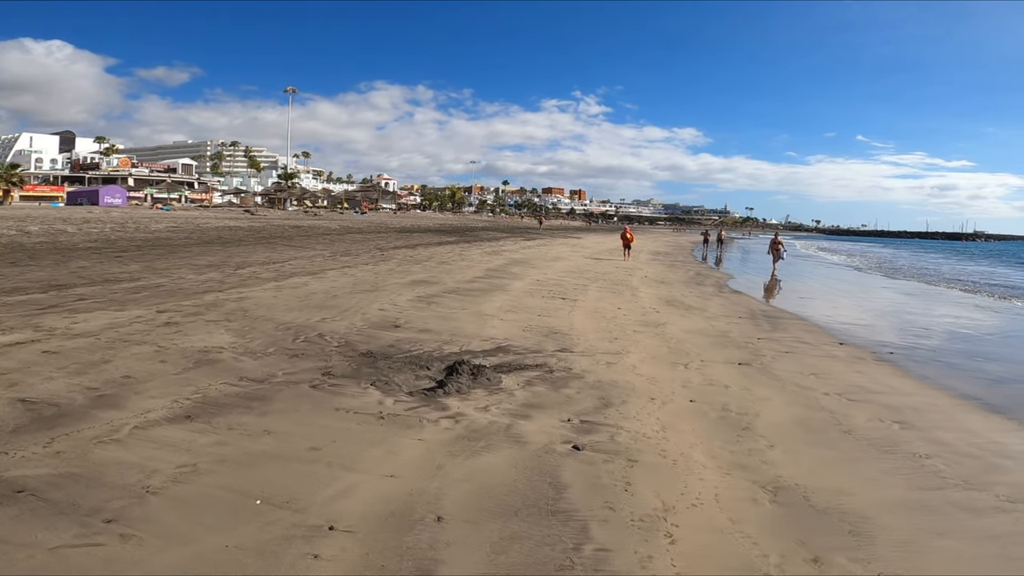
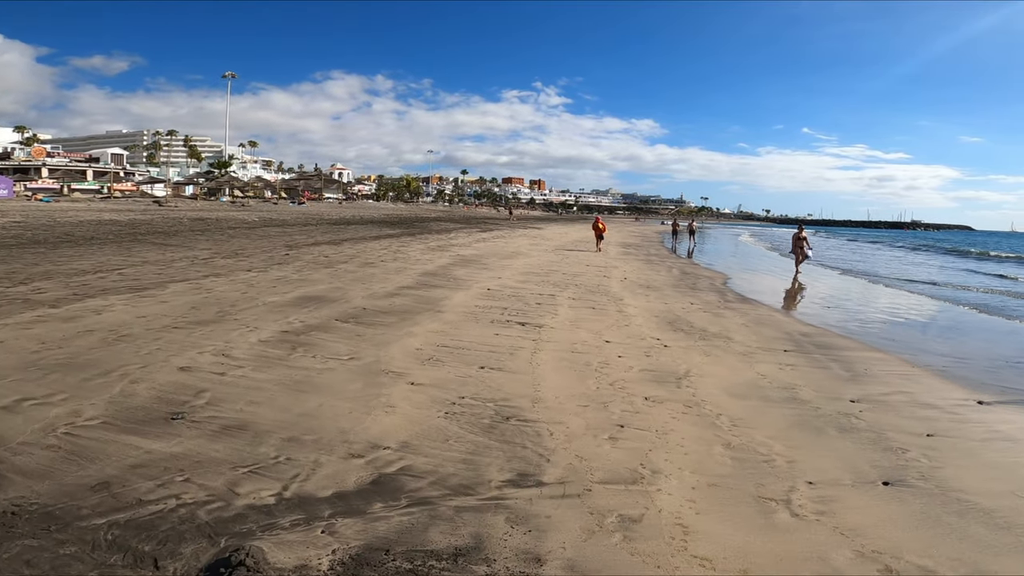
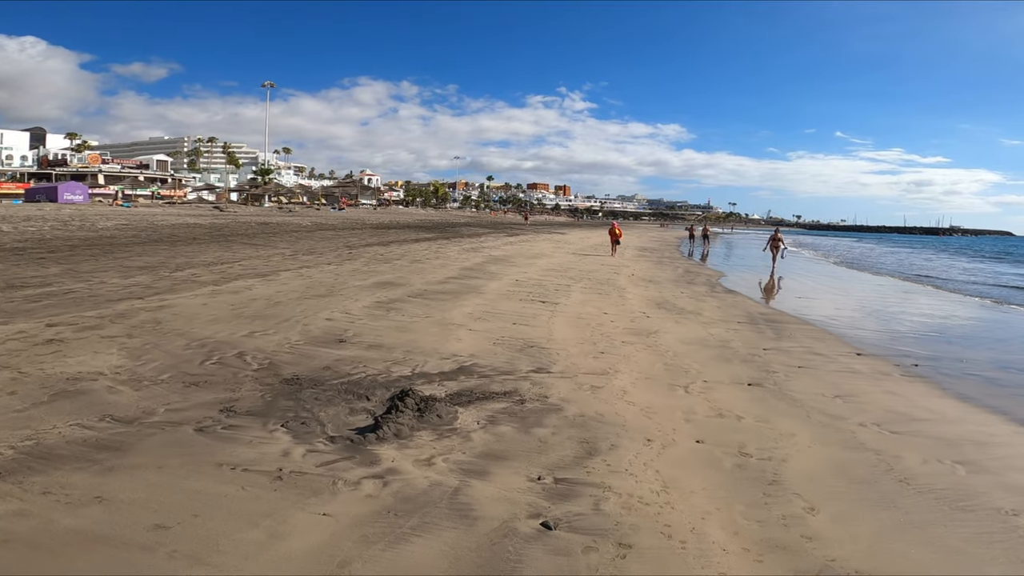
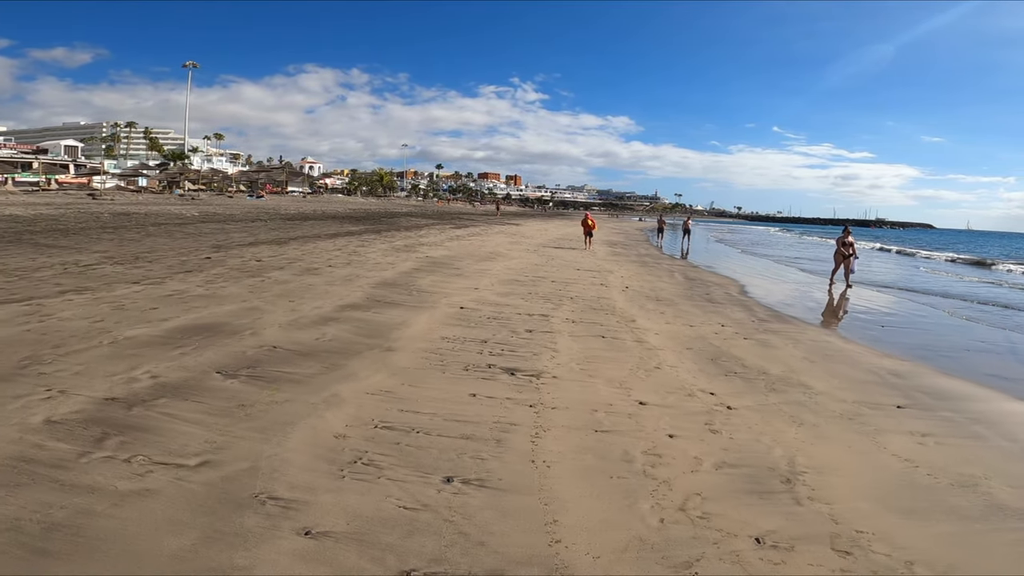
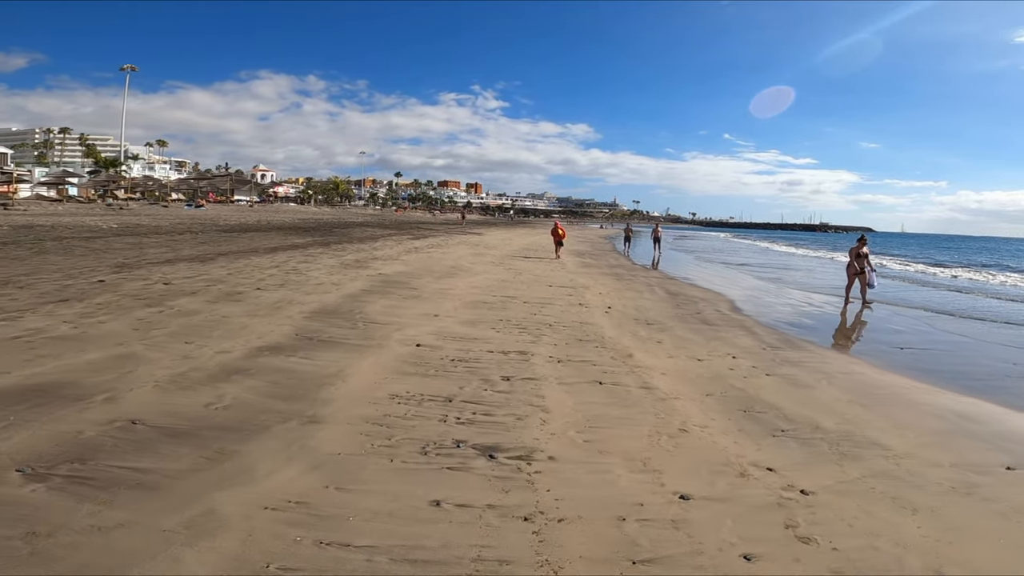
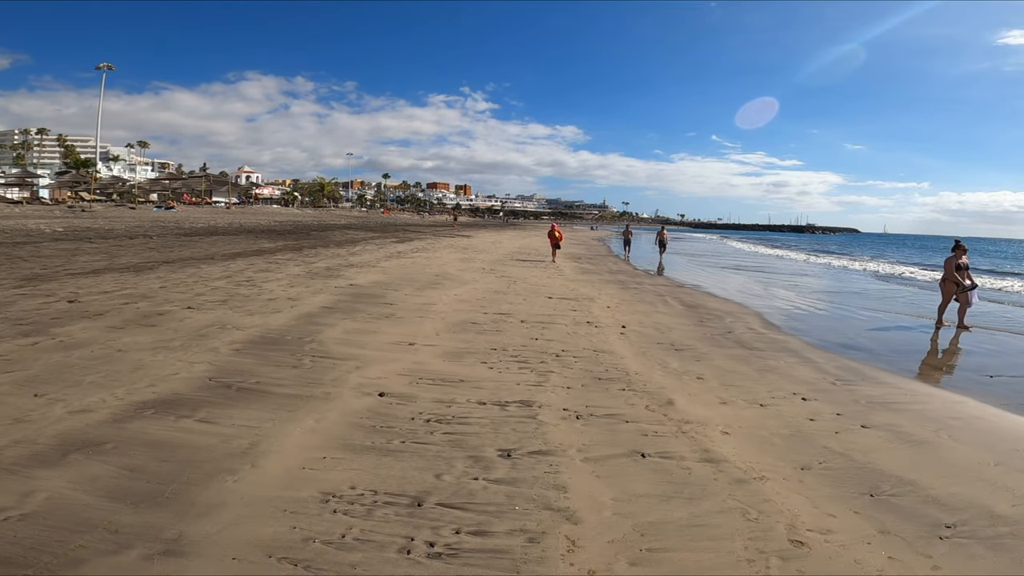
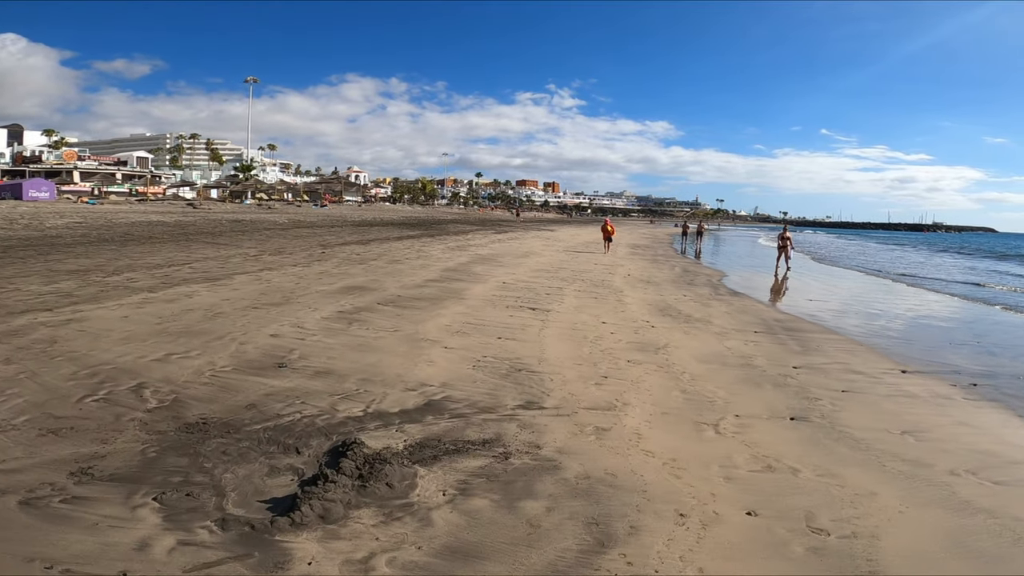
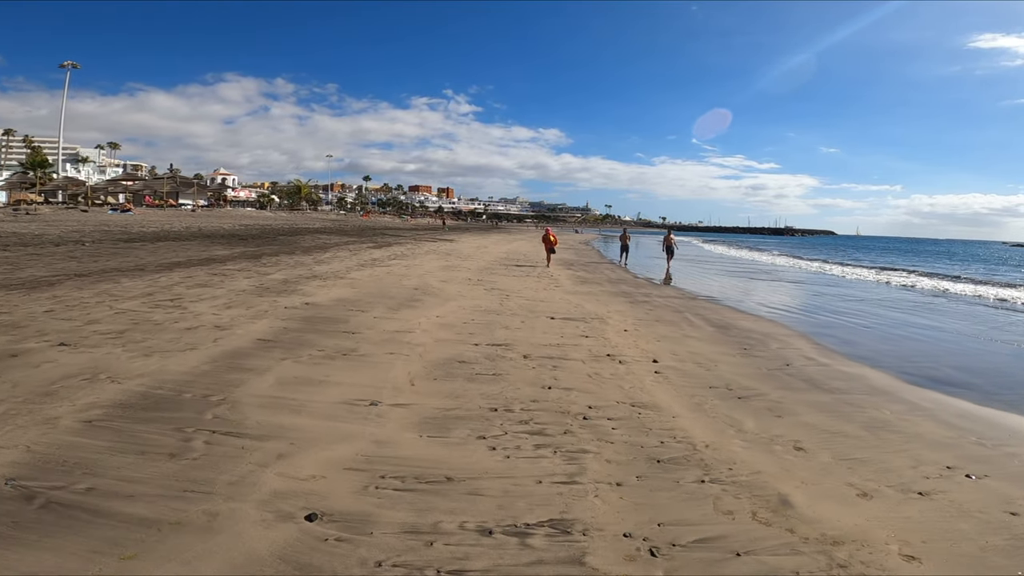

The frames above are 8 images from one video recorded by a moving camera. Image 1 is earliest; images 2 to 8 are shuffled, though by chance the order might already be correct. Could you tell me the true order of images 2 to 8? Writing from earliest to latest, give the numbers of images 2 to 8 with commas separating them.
3, 7, 2, 4, 5, 6, 8
